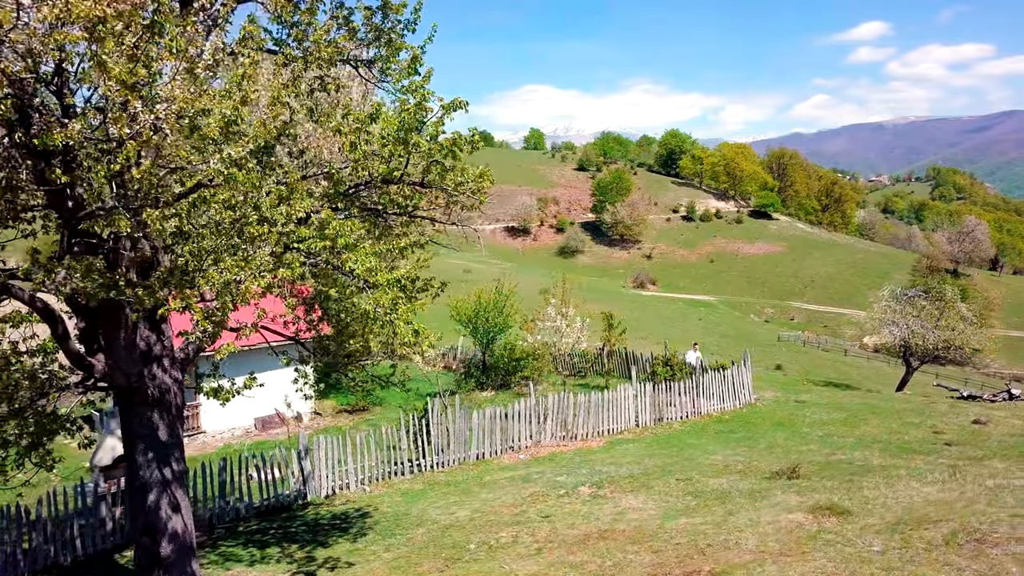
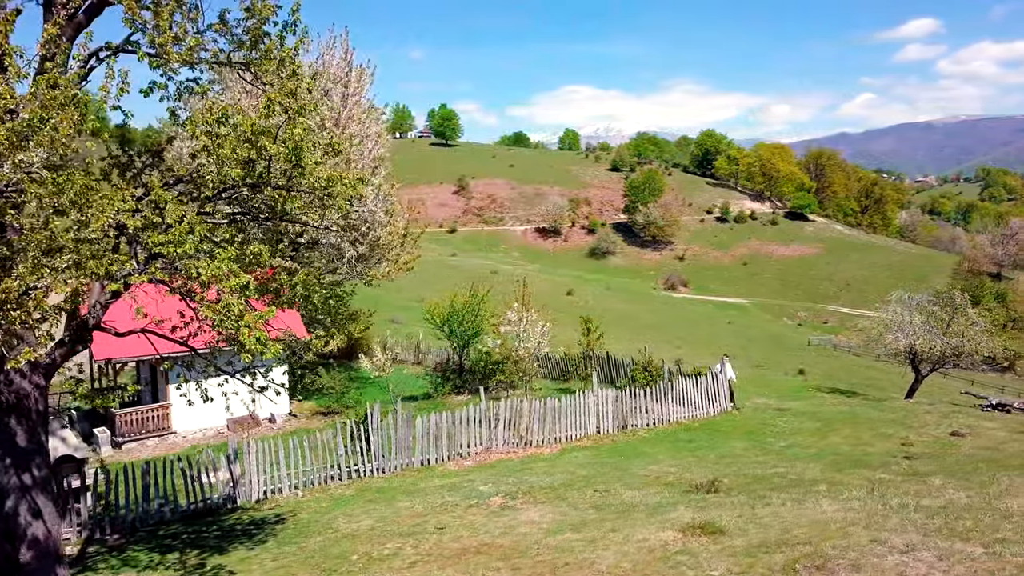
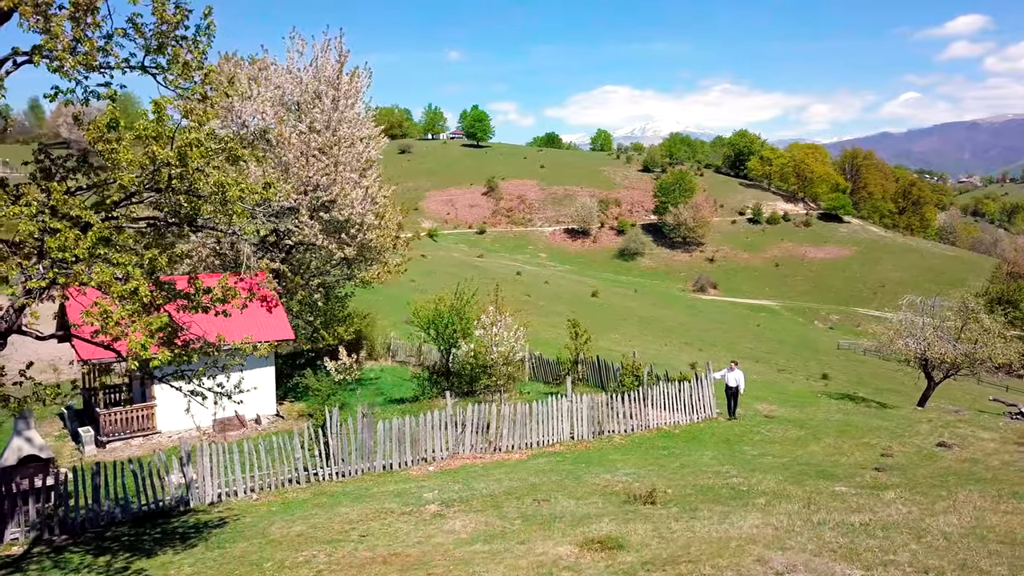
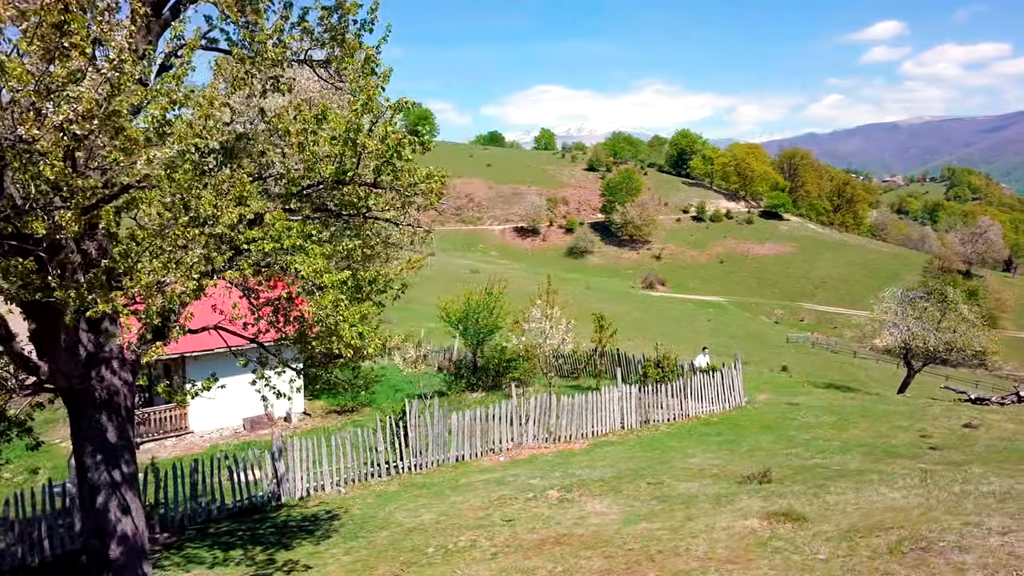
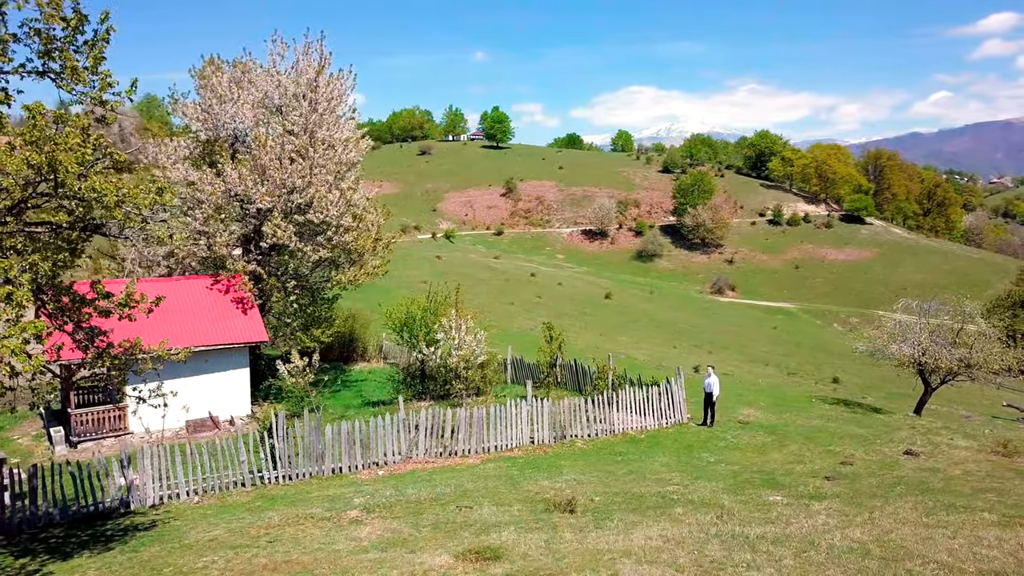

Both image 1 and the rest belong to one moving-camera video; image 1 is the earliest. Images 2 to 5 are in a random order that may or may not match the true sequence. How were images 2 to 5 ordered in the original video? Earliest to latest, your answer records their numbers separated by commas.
4, 2, 3, 5
